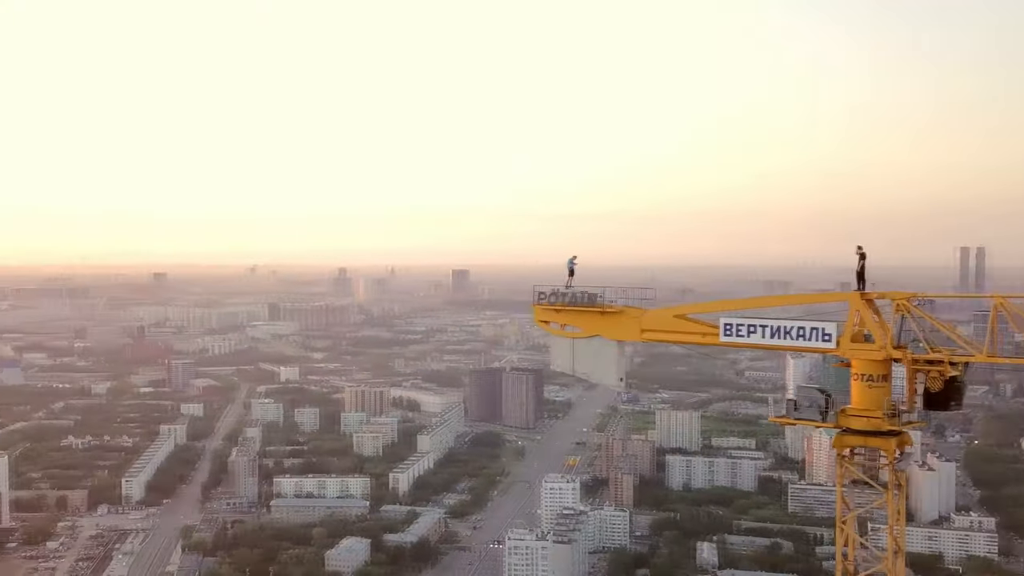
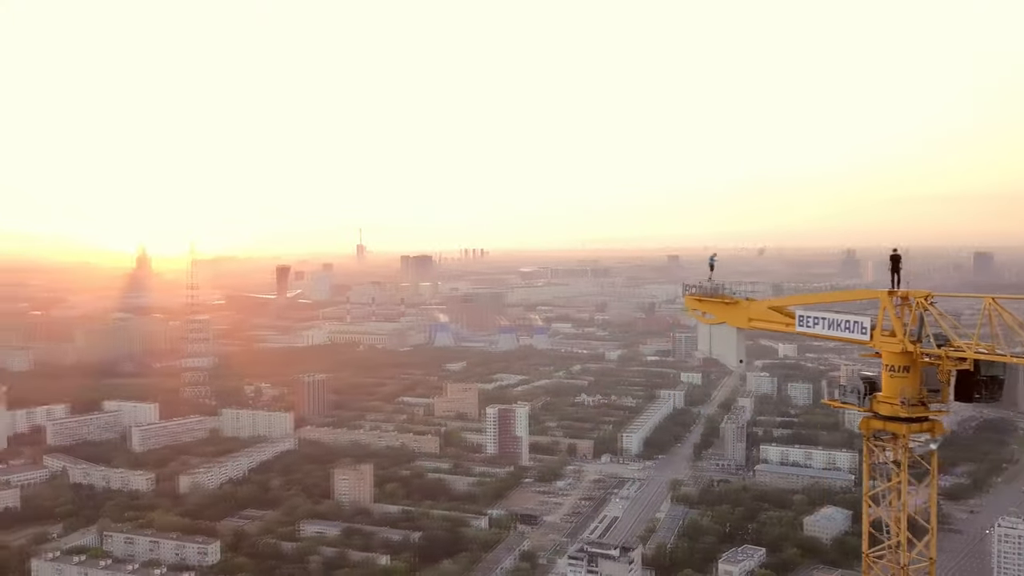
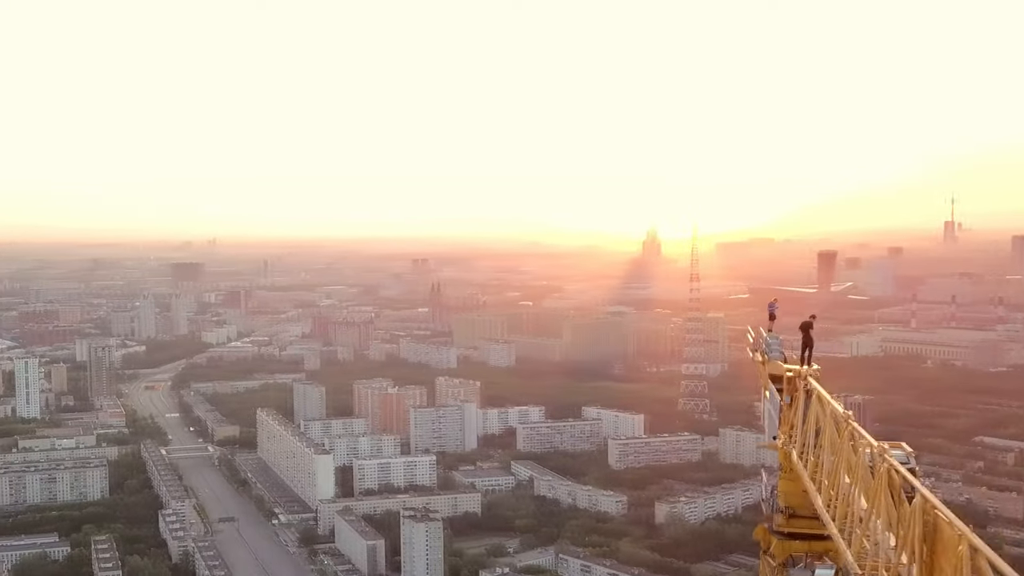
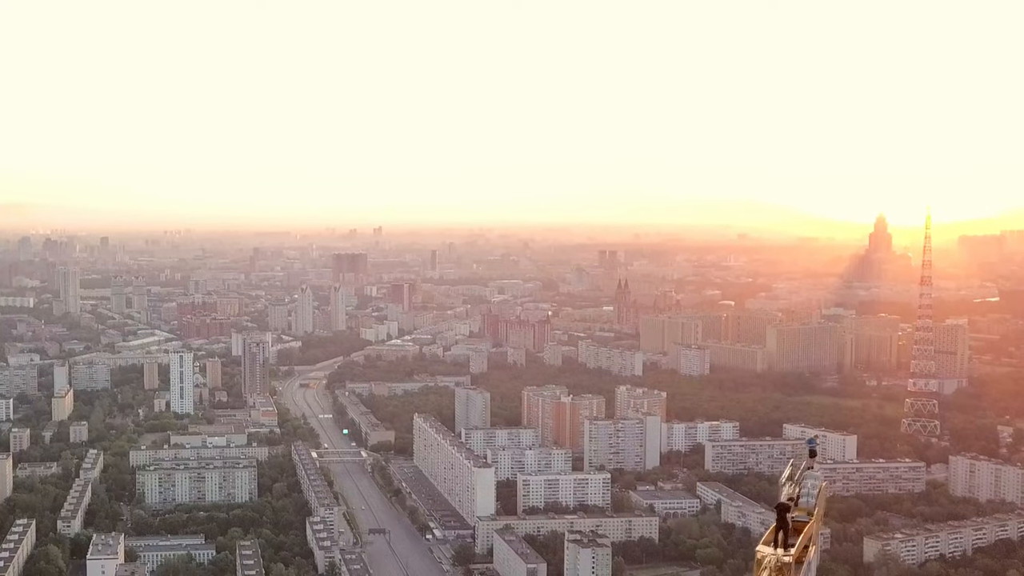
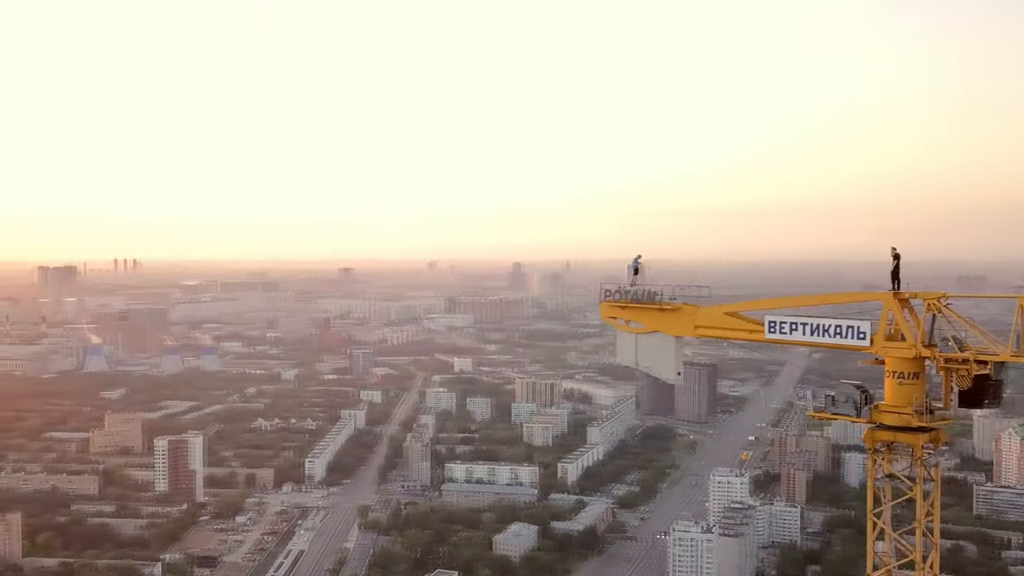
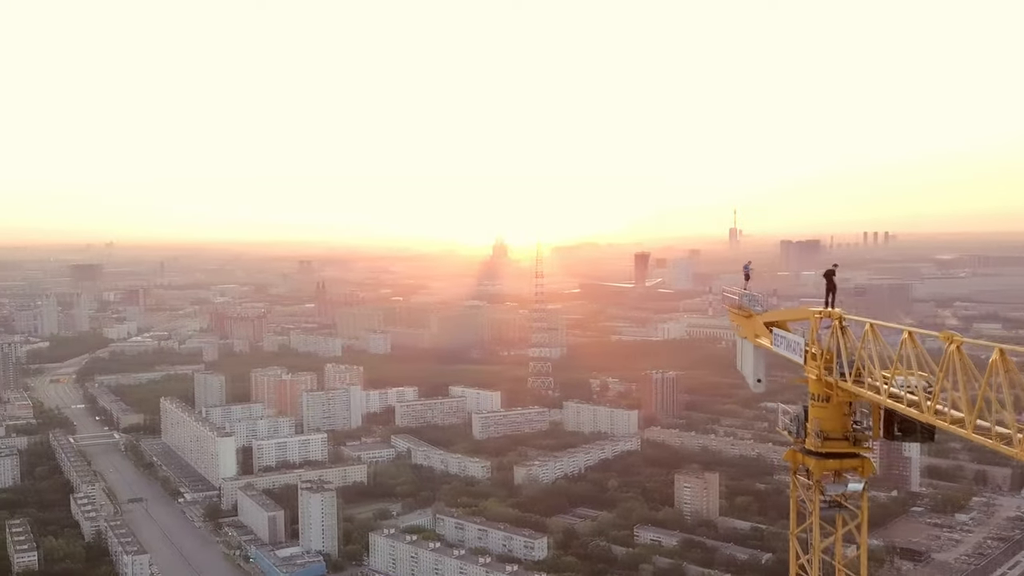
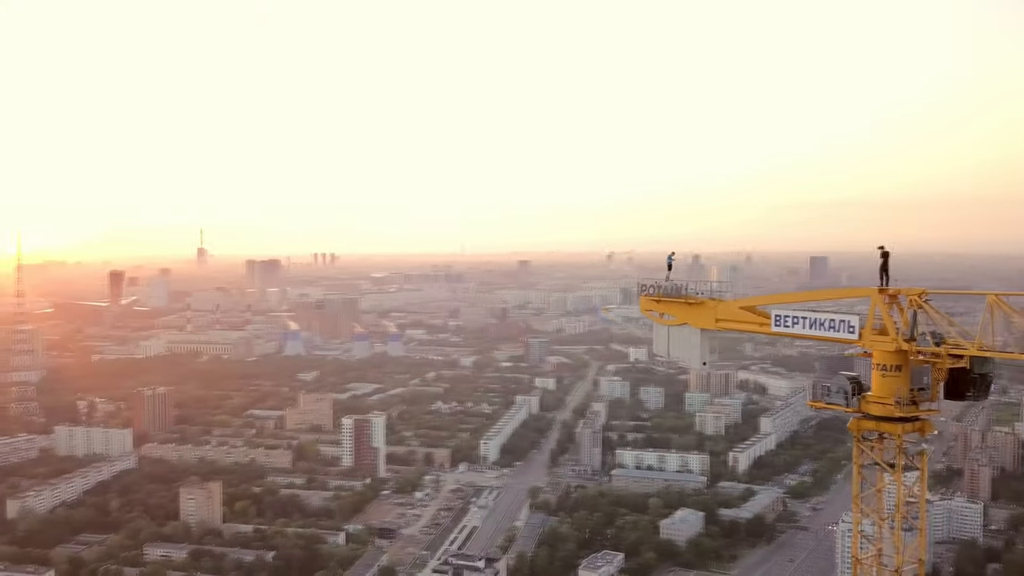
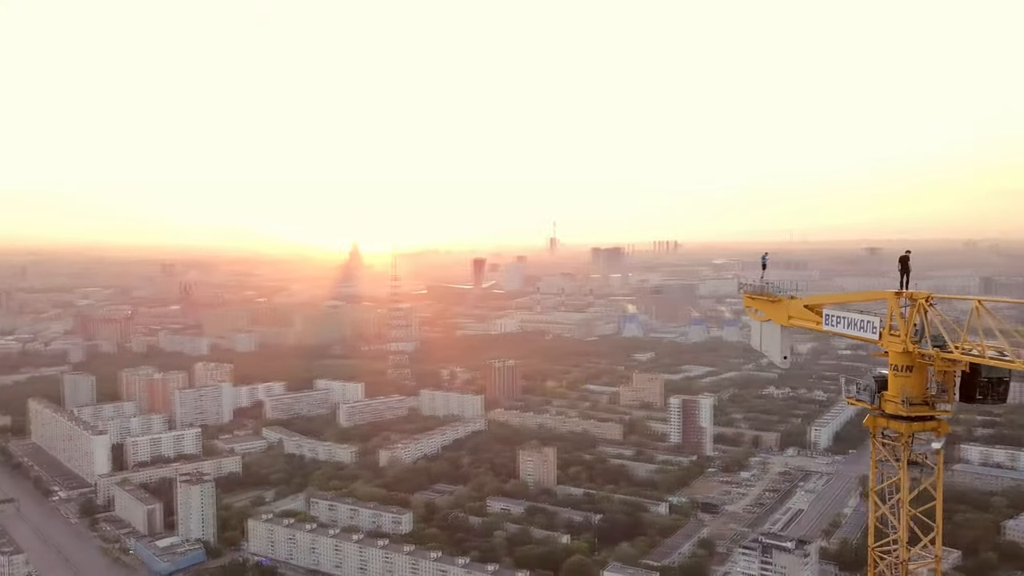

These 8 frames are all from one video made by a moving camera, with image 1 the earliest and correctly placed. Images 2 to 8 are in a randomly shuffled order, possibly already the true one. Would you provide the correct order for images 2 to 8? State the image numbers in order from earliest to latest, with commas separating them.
5, 7, 2, 8, 6, 3, 4
